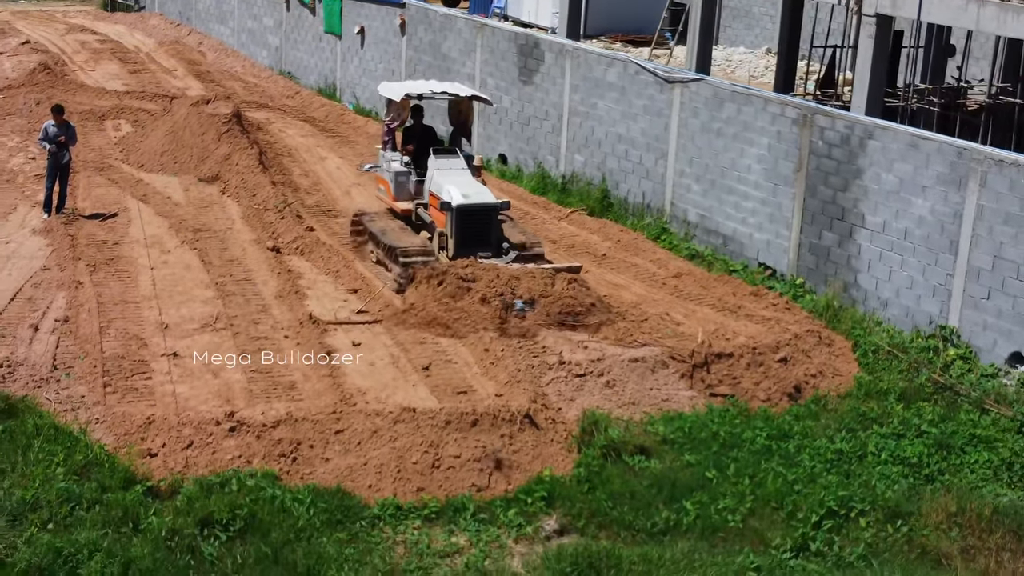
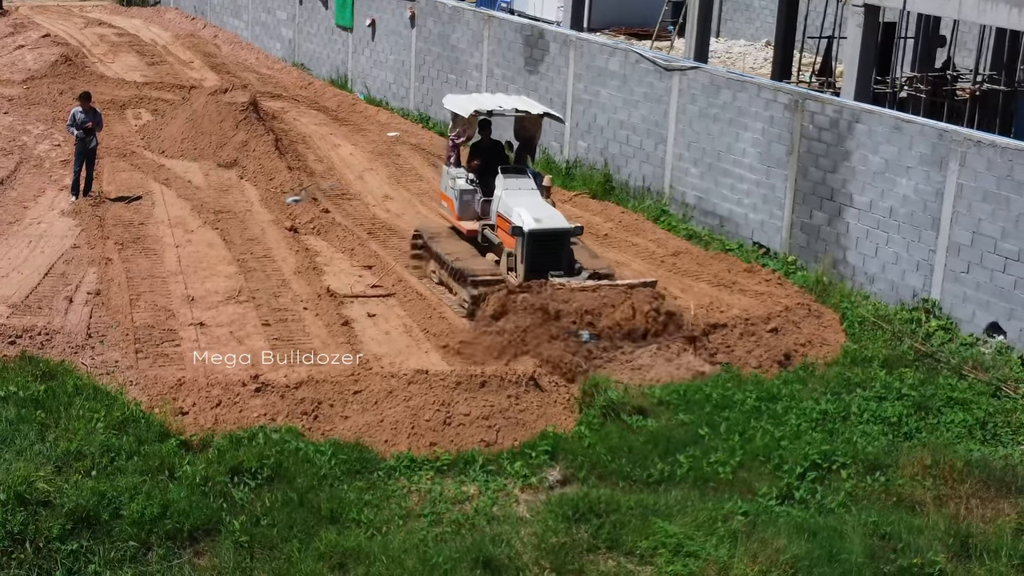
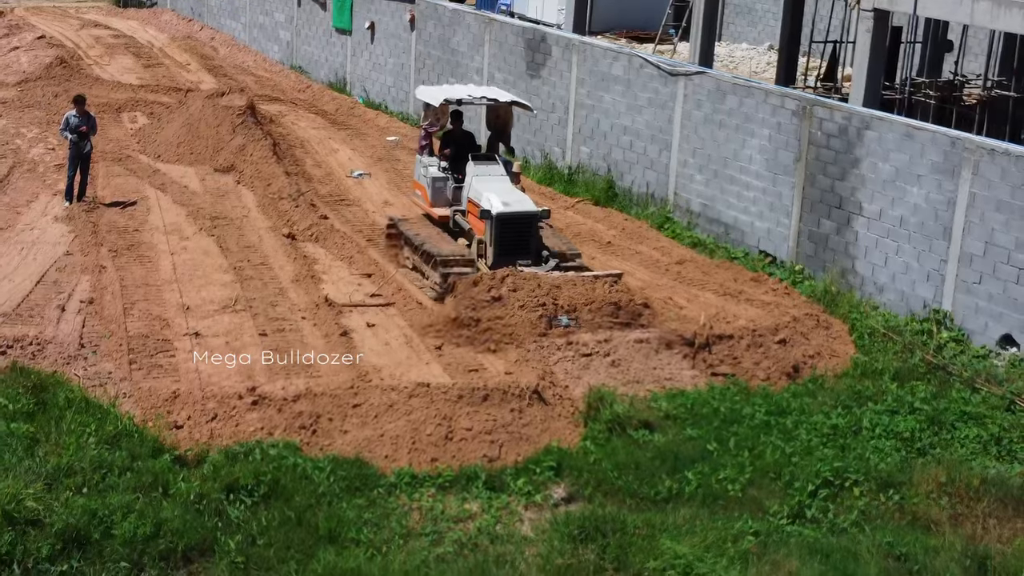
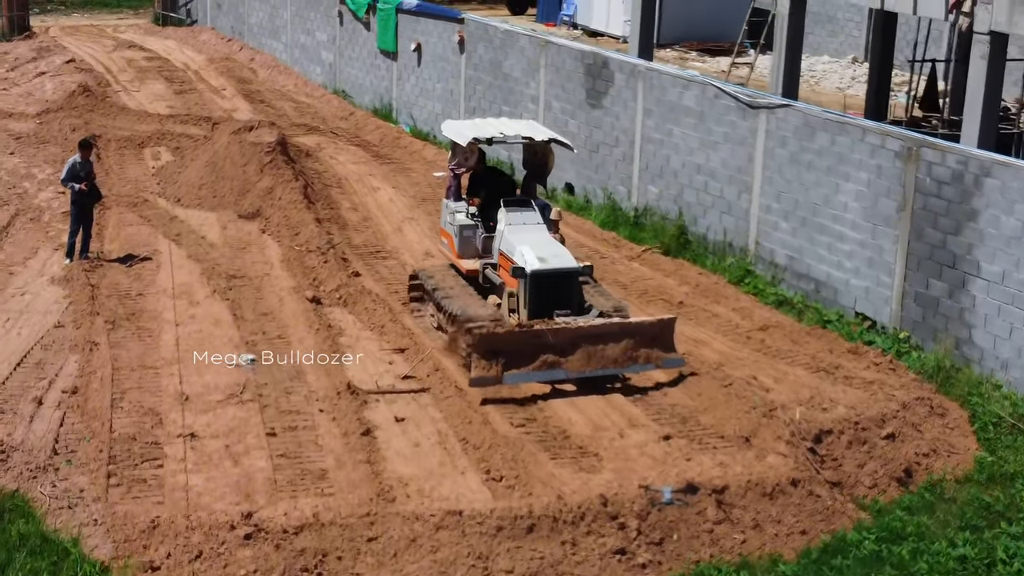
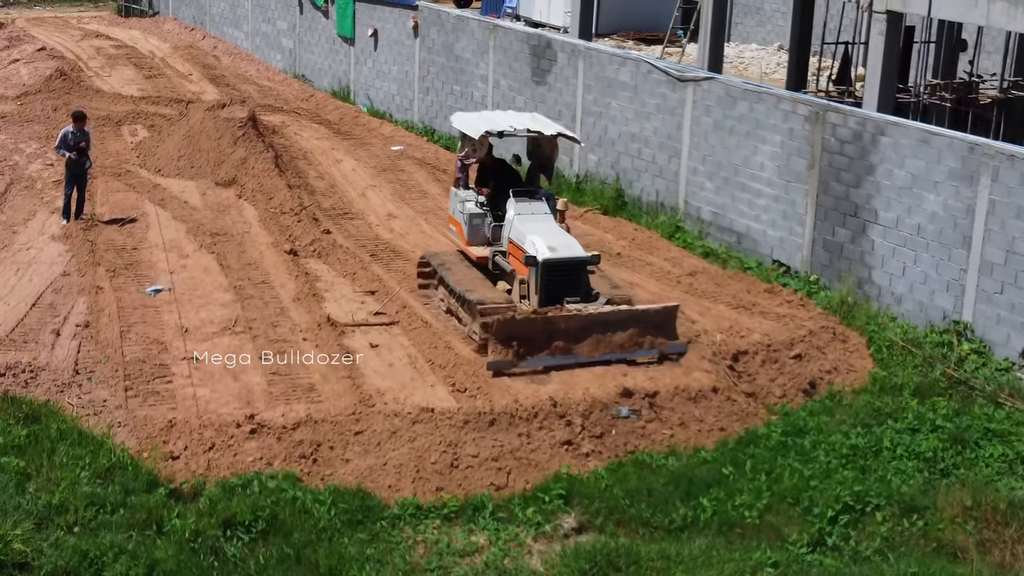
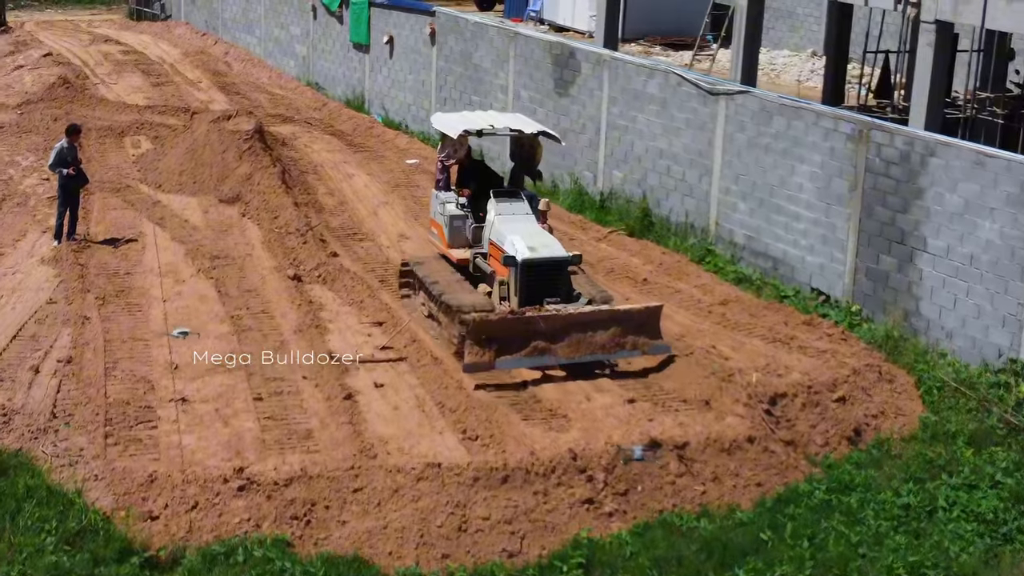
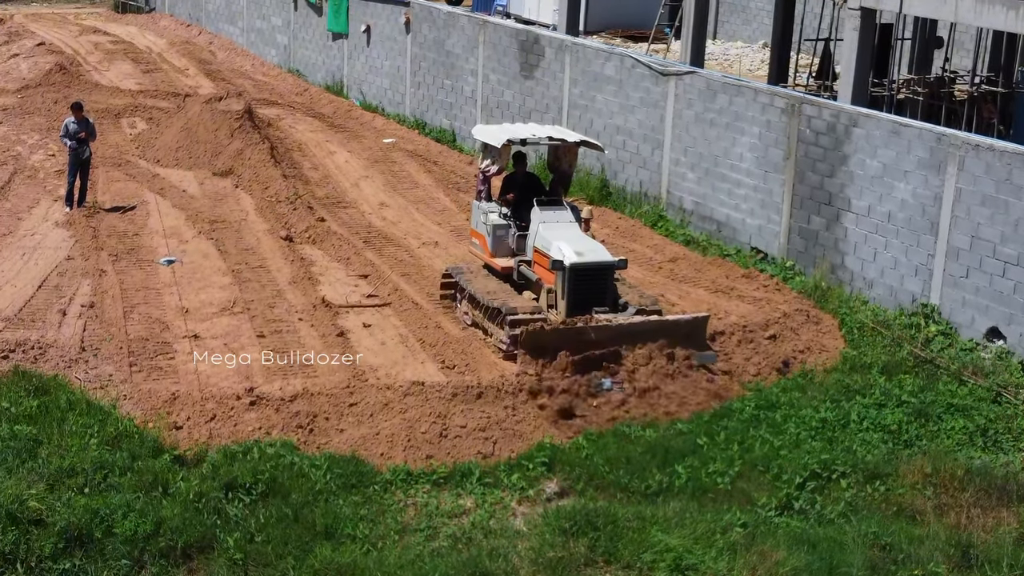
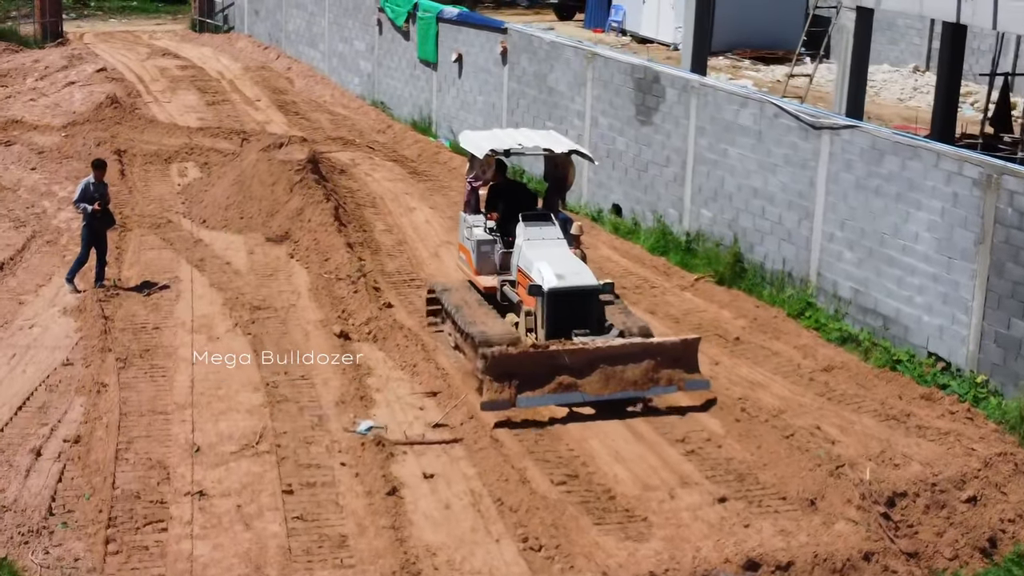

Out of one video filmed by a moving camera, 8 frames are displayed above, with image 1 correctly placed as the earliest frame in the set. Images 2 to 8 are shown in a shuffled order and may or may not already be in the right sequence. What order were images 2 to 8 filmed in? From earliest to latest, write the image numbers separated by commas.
3, 2, 7, 5, 6, 4, 8
